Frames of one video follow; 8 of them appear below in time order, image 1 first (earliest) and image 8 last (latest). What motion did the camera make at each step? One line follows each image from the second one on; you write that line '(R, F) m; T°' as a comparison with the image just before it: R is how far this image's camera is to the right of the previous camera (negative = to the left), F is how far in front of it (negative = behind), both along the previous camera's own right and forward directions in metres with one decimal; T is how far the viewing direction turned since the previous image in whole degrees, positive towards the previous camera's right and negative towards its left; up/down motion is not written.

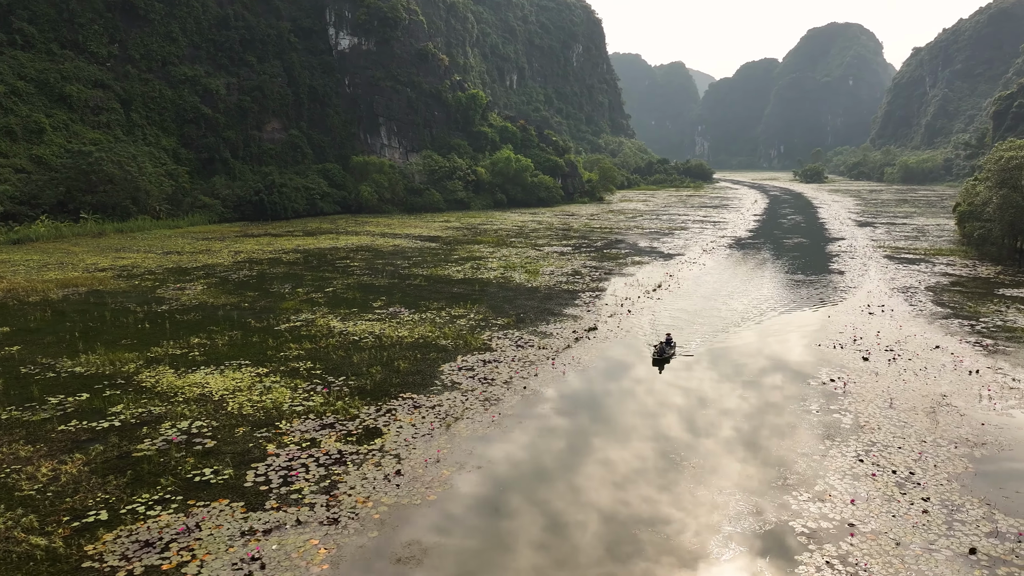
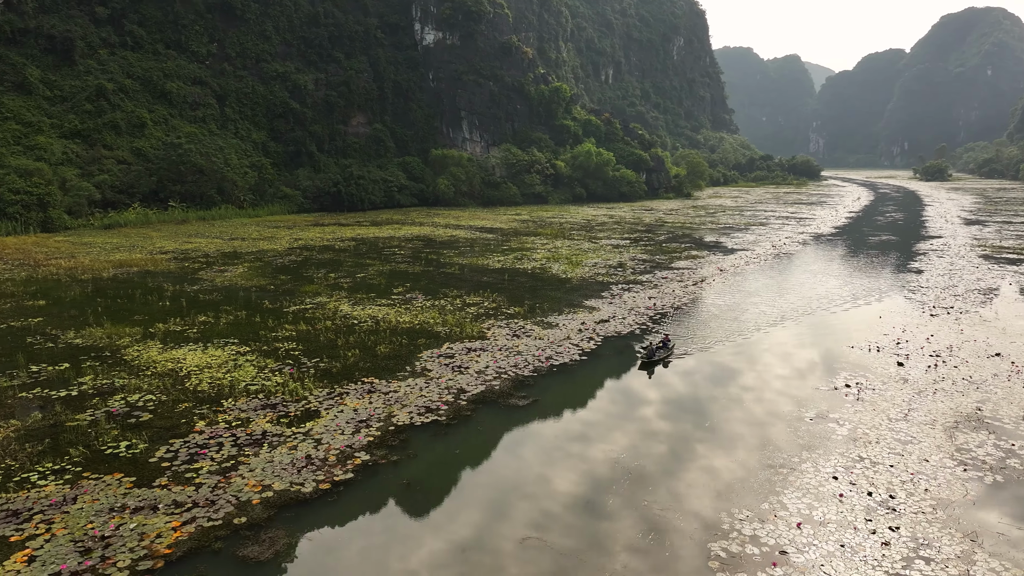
(+2.0, +0.9) m; -8°
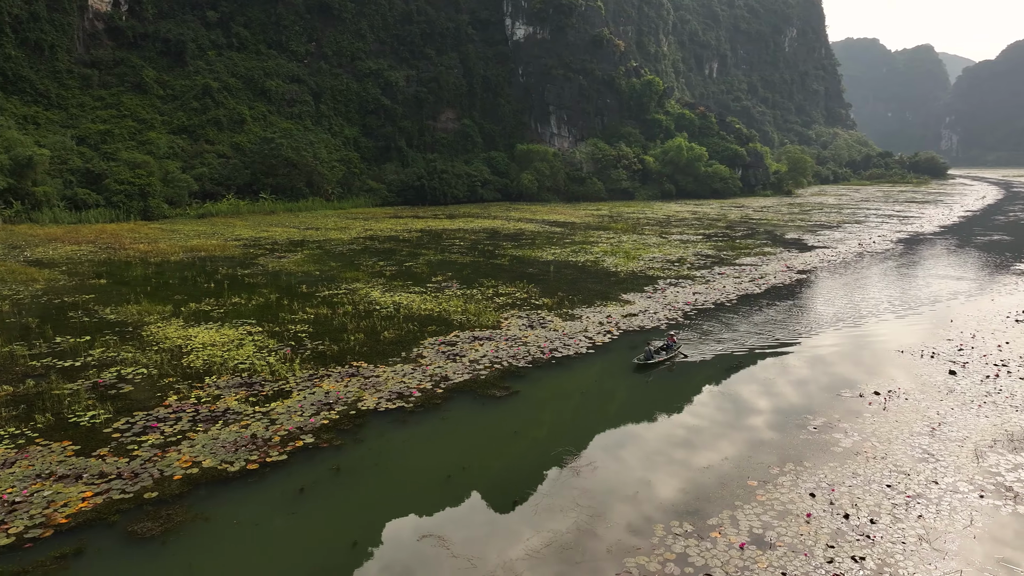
(+1.6, +0.7) m; -8°
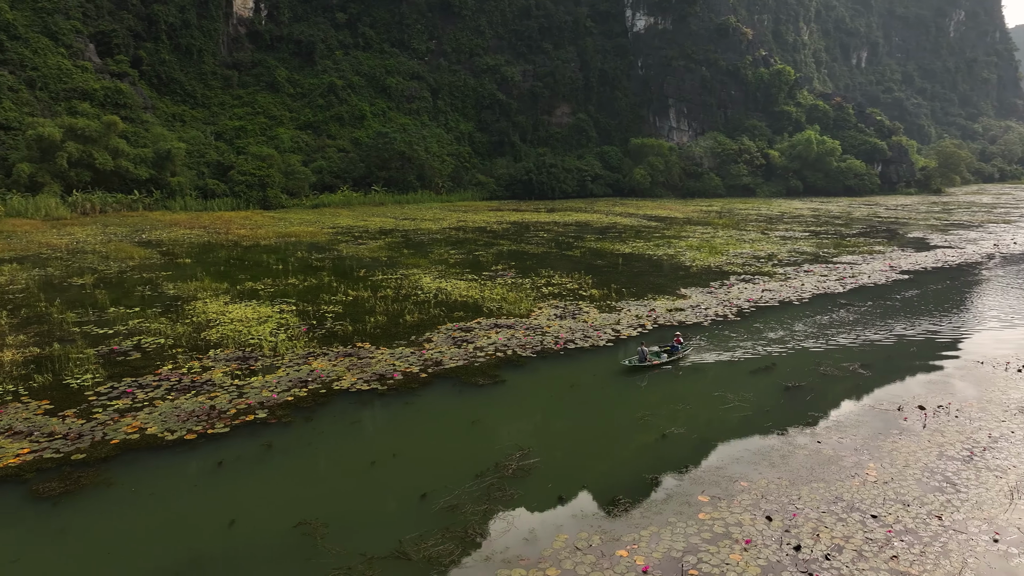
(+1.7, +0.8) m; -11°
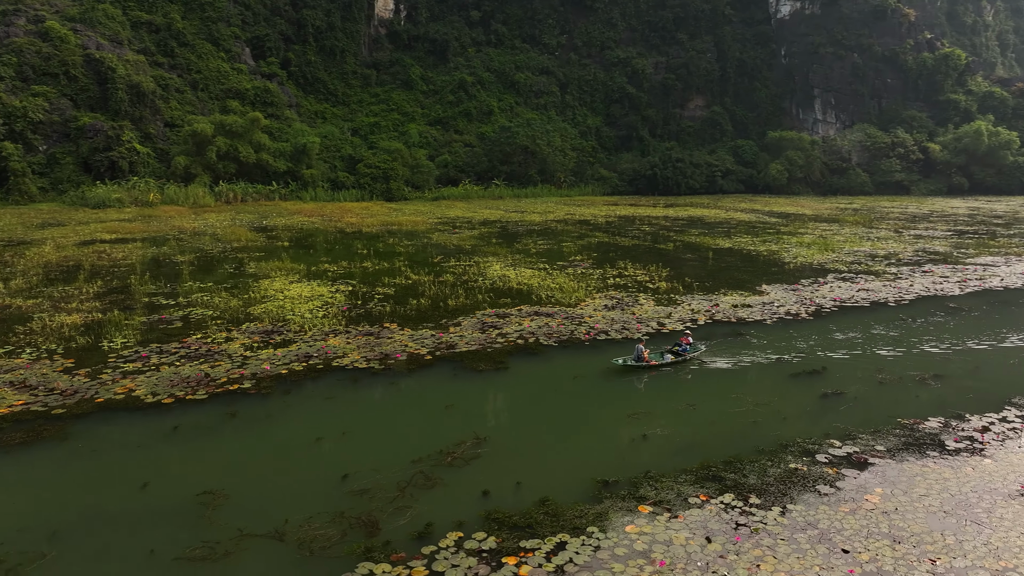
(+1.5, +0.7) m; -12°
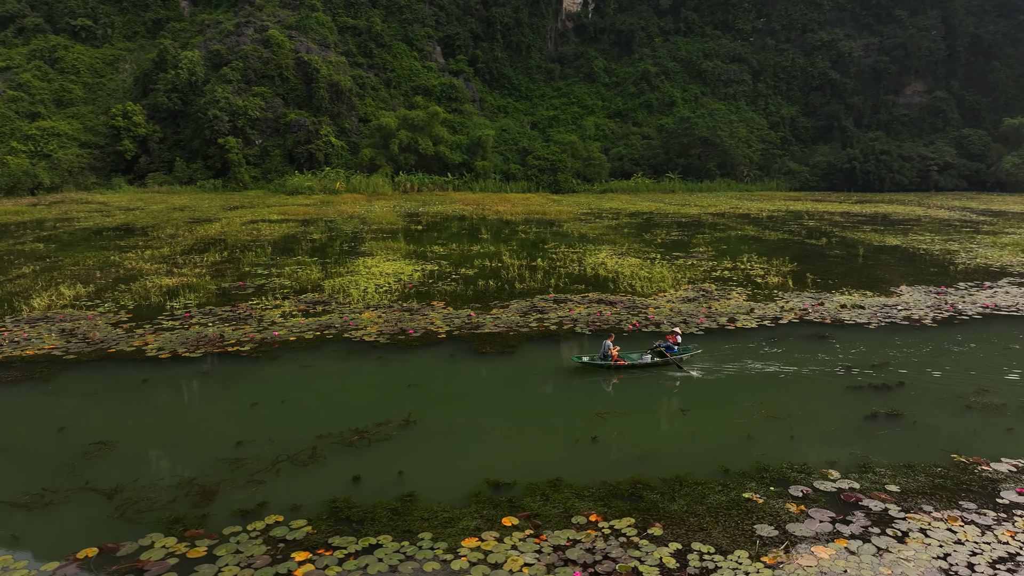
(+1.9, +1.0) m; -16°
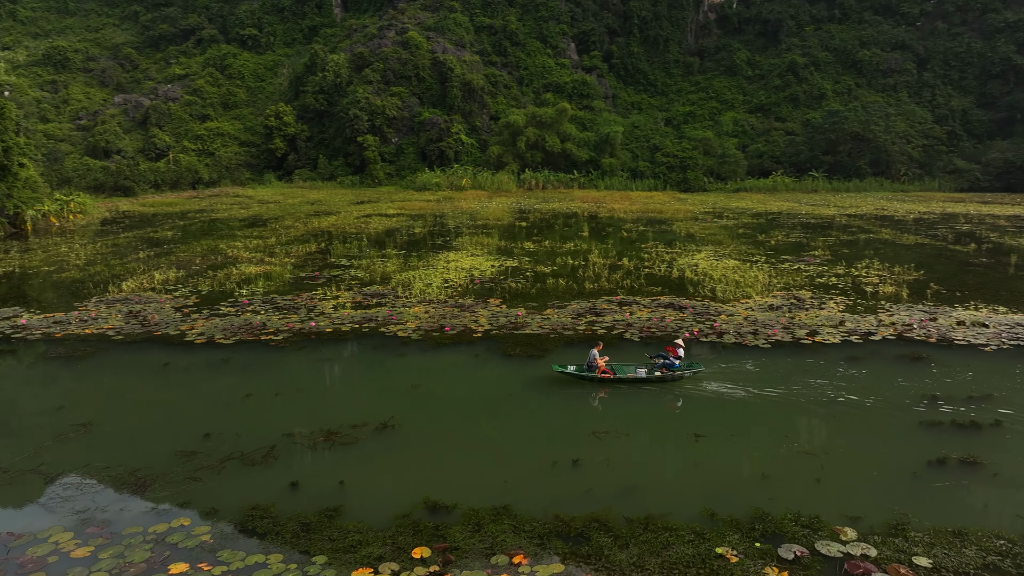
(+1.0, +0.7) m; -11°
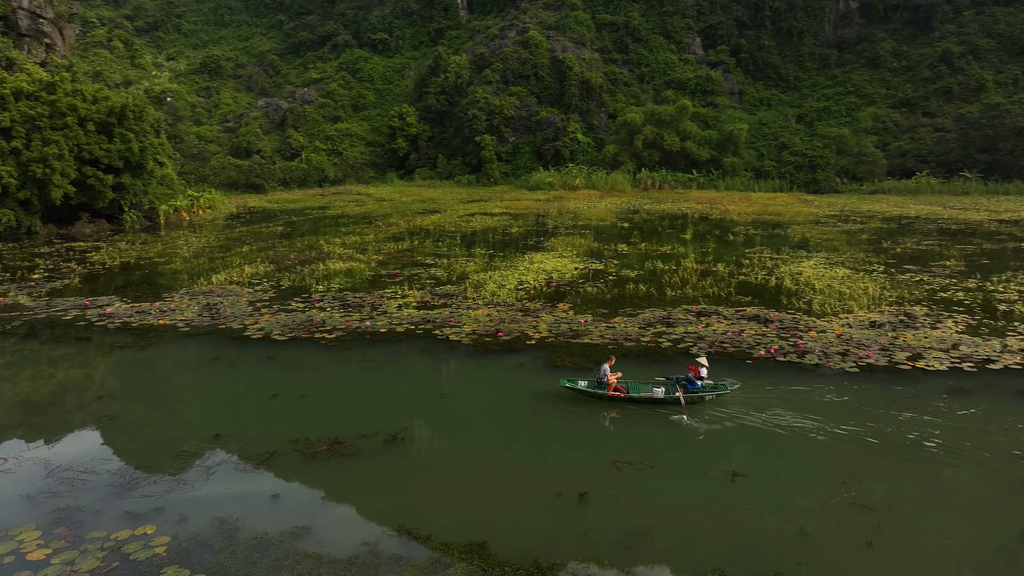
(+0.6, +0.5) m; -10°
